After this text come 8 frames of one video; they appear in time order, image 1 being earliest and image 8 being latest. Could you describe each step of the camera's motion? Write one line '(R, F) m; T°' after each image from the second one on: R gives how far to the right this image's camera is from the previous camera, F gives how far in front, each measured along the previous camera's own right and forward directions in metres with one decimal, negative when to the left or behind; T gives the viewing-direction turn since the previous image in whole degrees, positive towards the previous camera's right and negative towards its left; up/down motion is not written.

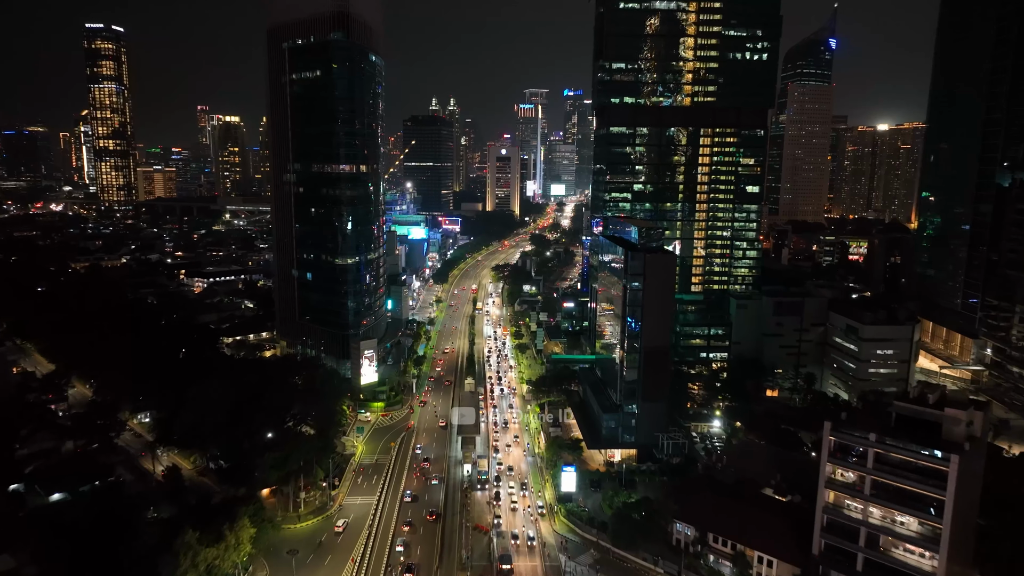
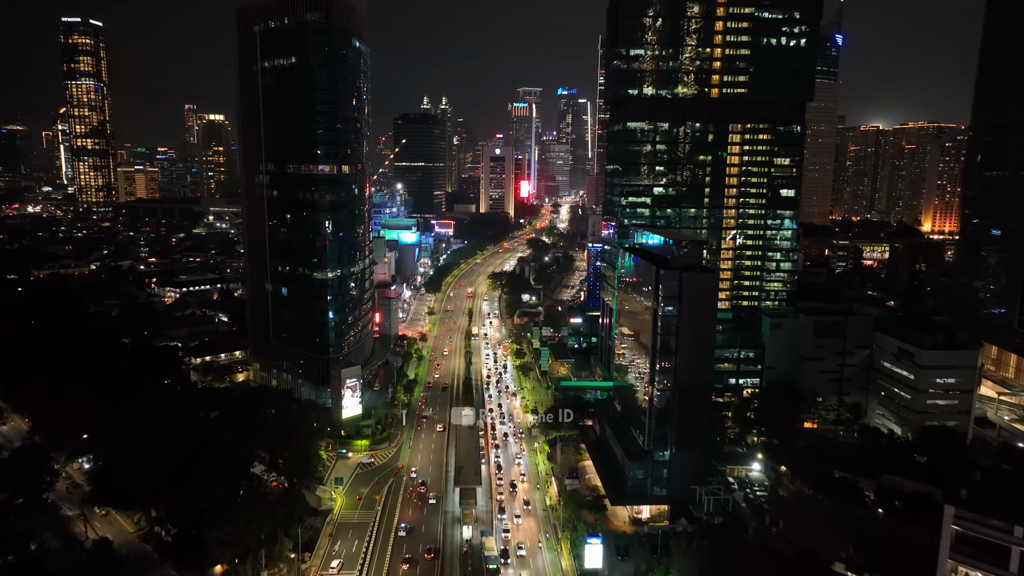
(-0.7, +5.5) m; +1°
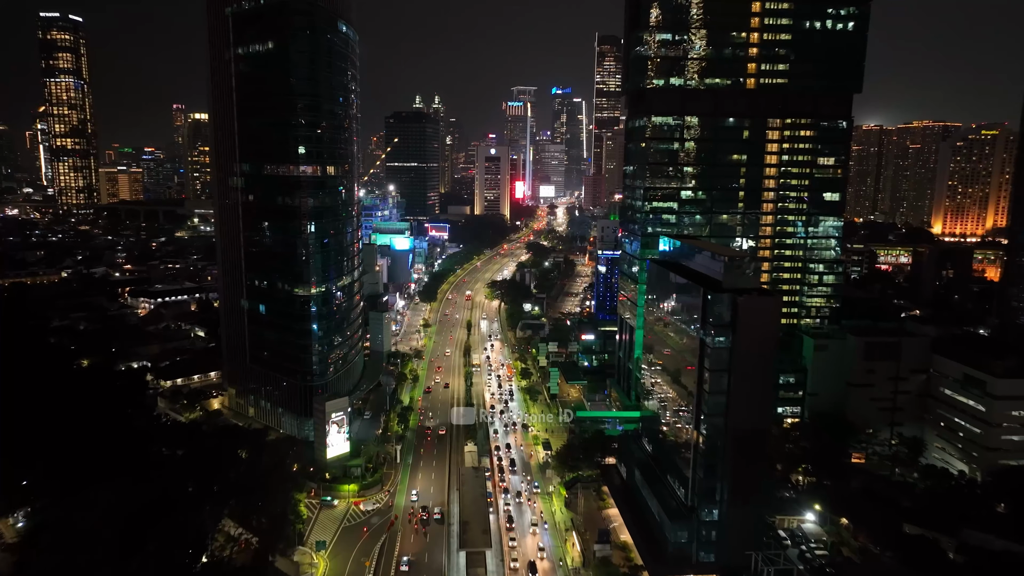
(-0.8, +4.8) m; +1°
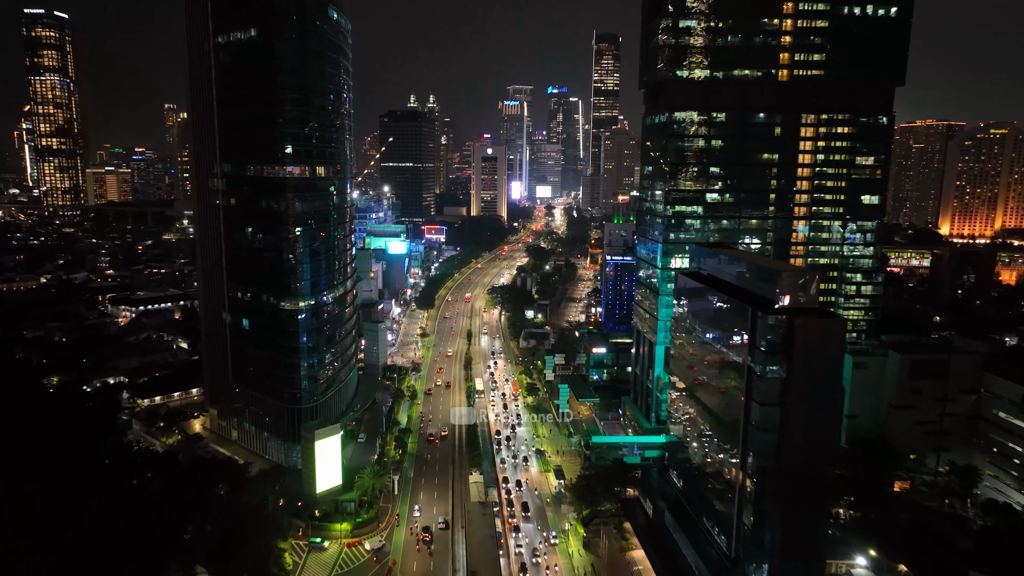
(-0.7, +3.2) m; 0°
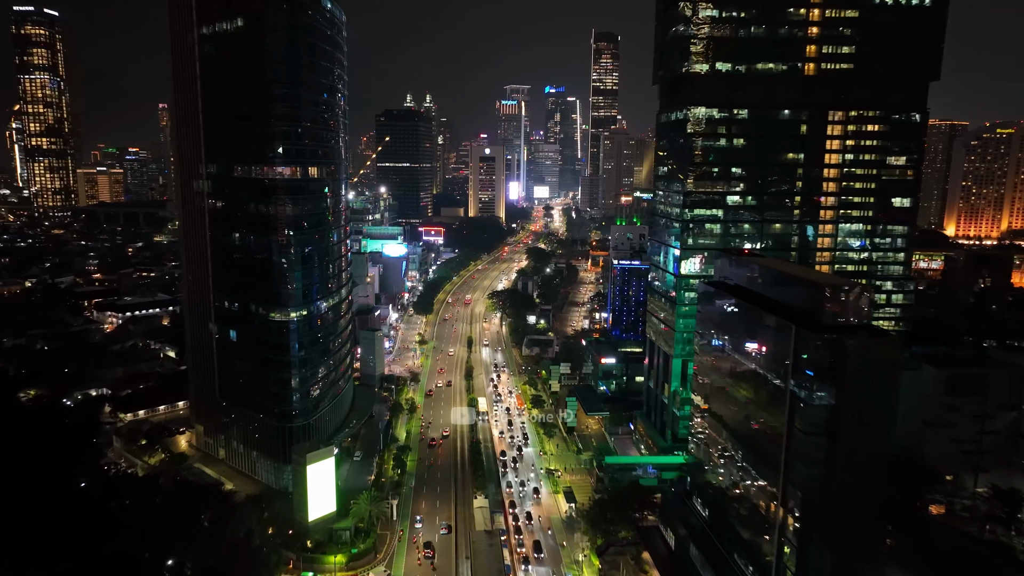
(-0.5, +2.2) m; 0°
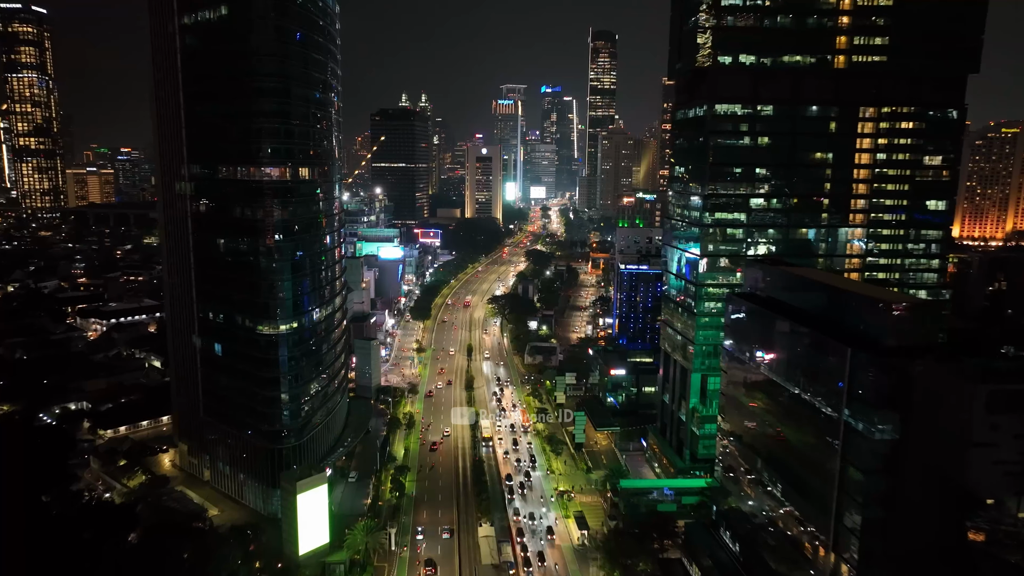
(-0.5, +2.2) m; 0°
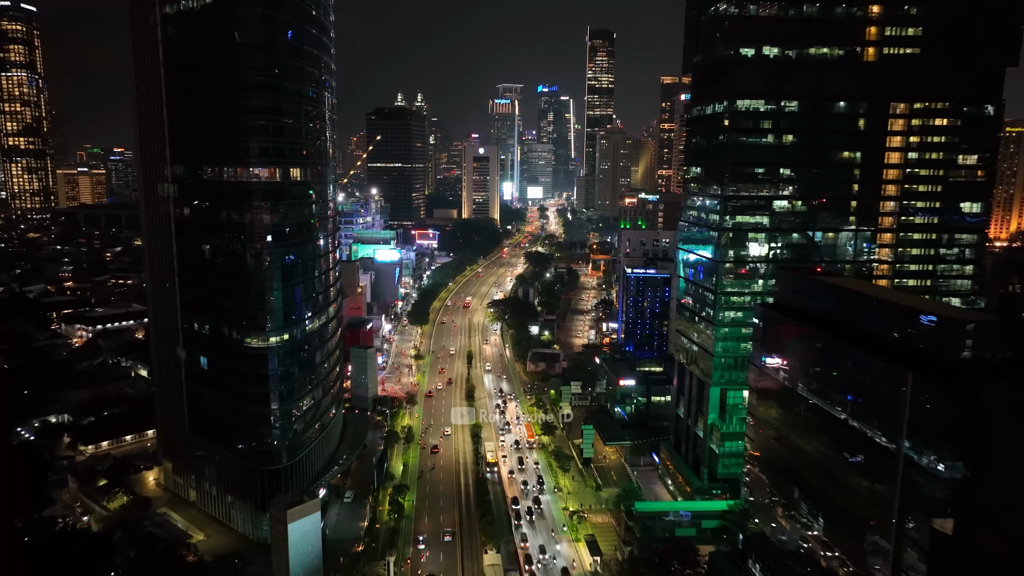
(-0.4, +1.9) m; 0°
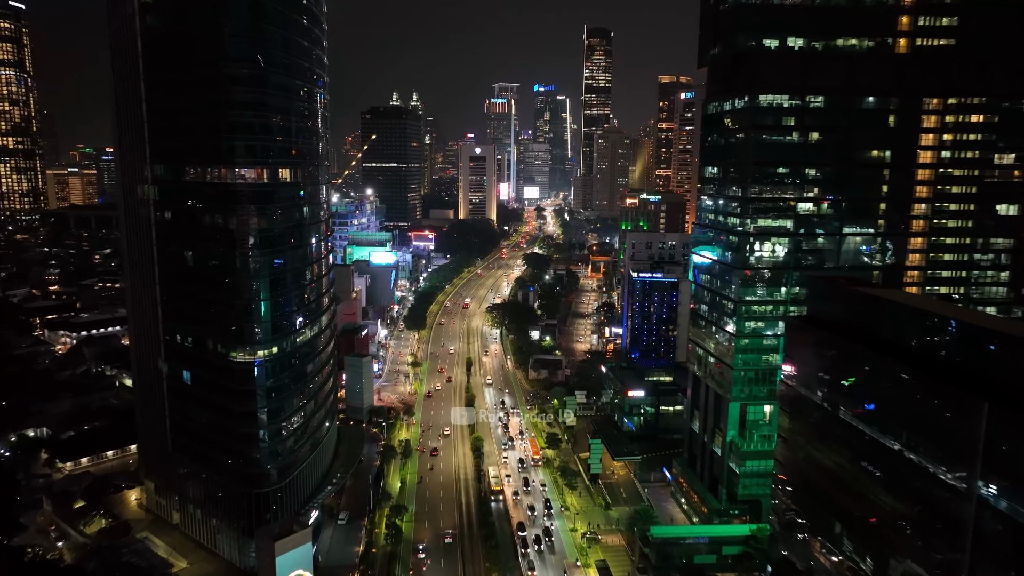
(-0.4, +1.8) m; 0°
